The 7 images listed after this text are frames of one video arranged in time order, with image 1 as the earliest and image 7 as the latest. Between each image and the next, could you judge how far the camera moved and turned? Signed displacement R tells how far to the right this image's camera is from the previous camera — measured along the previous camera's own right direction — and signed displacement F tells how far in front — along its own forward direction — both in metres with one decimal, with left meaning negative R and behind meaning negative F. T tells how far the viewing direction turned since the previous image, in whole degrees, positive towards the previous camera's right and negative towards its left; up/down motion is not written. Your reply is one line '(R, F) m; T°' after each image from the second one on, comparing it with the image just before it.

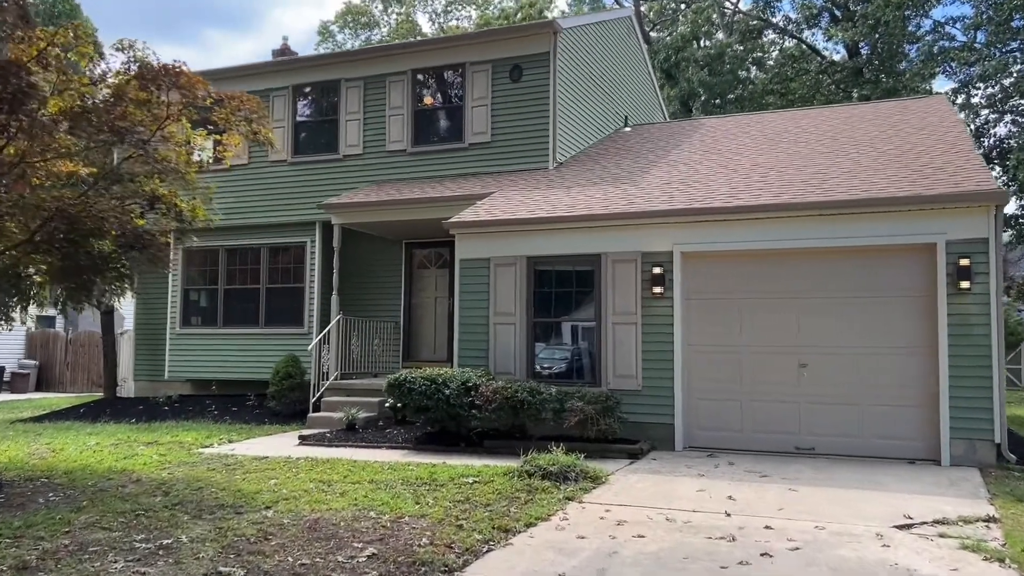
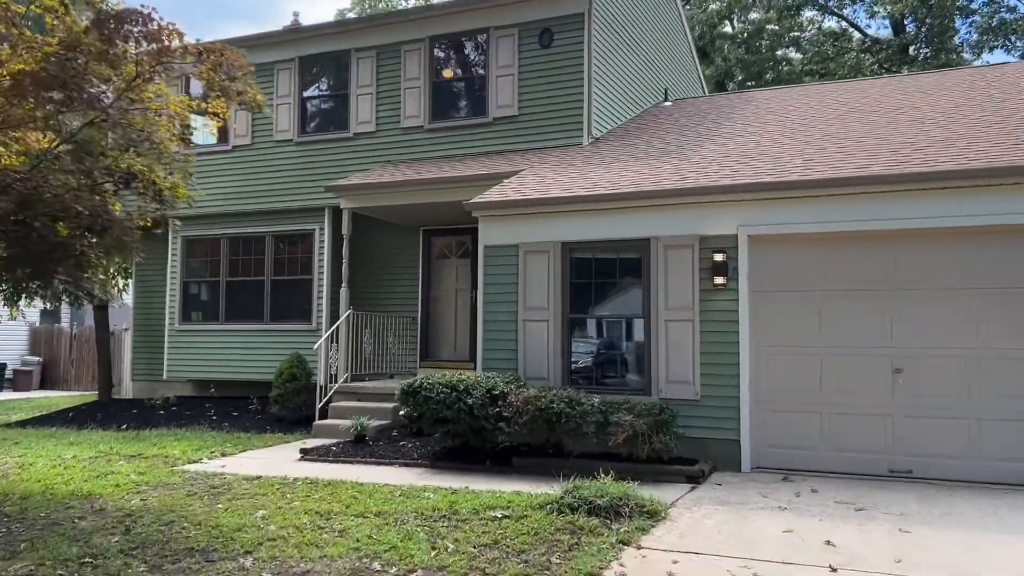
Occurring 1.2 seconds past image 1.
(-0.1, +1.4) m; -1°
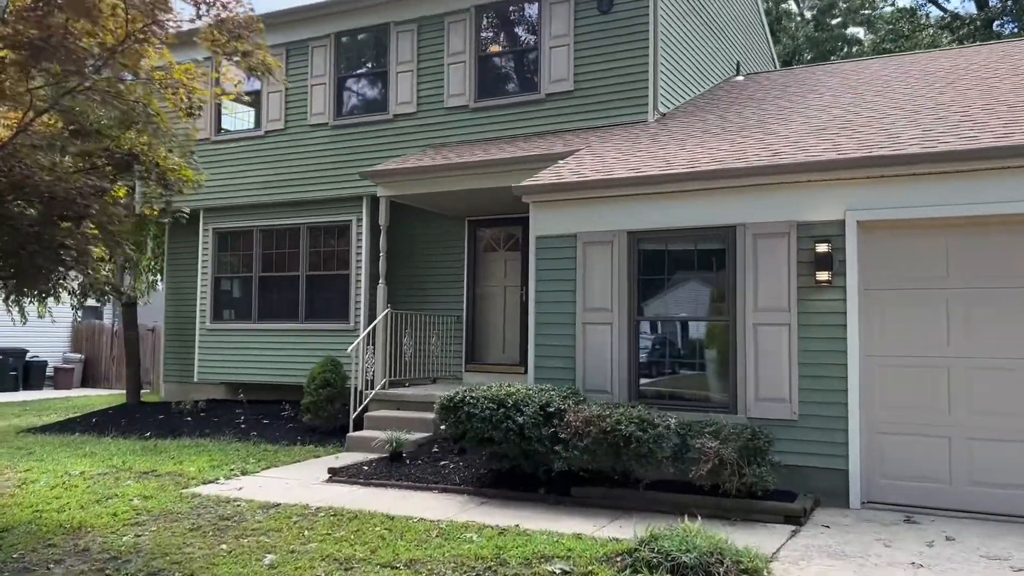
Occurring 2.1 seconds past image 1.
(-0.1, +1.2) m; -3°
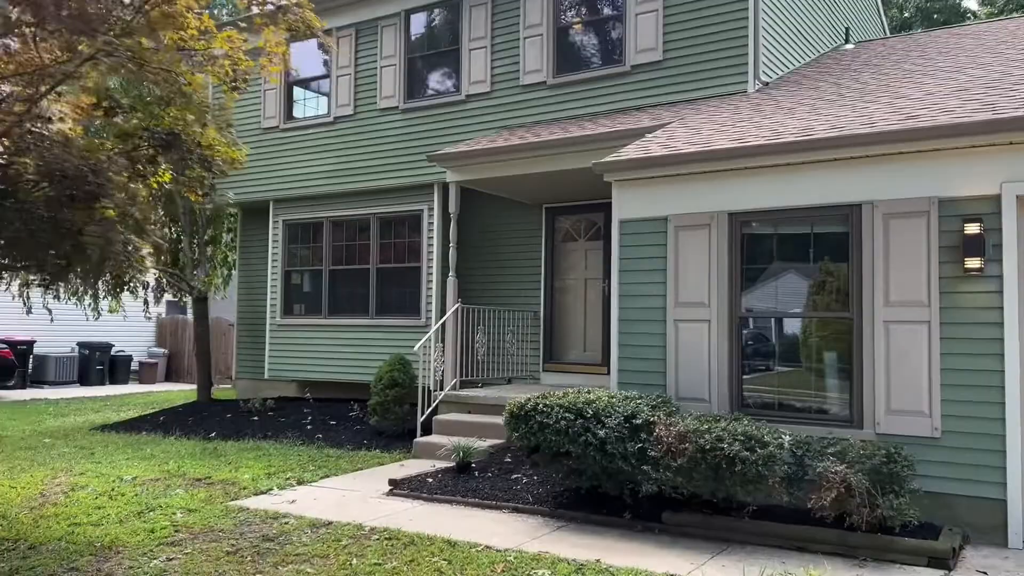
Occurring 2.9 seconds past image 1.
(0.0, +0.9) m; -6°
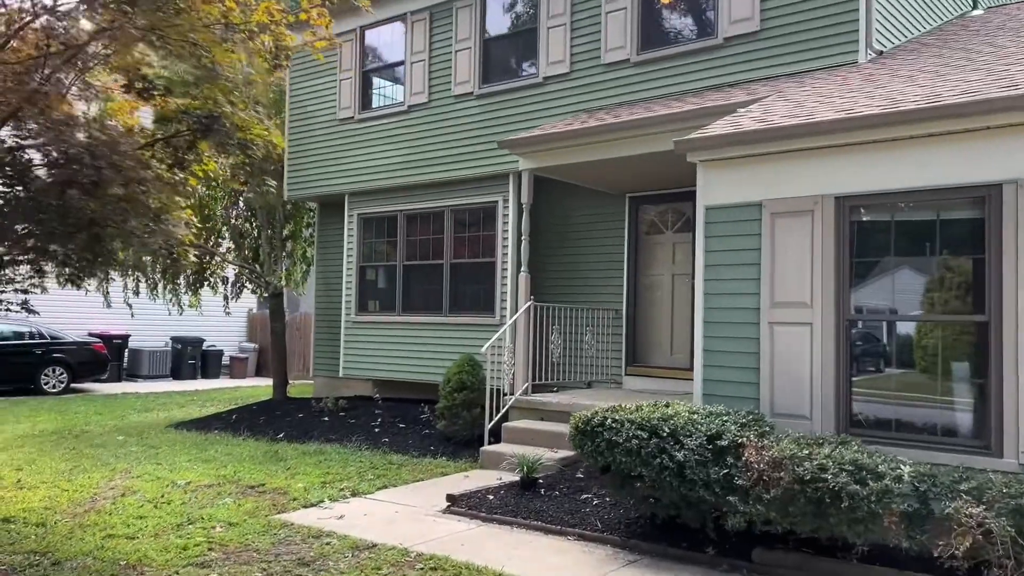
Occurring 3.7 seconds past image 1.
(+0.2, +0.7) m; -6°
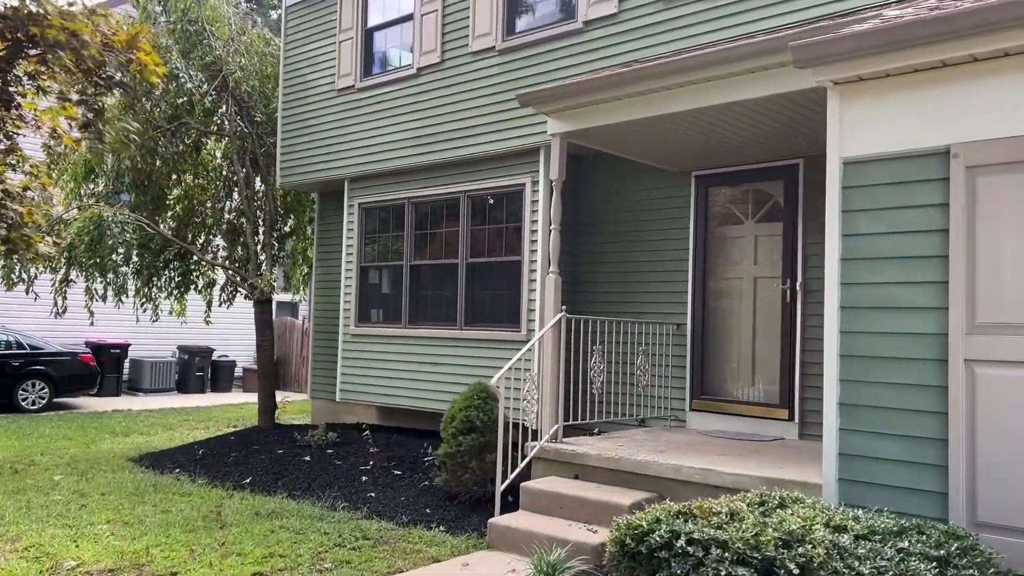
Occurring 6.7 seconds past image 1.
(+0.2, +2.3) m; -3°
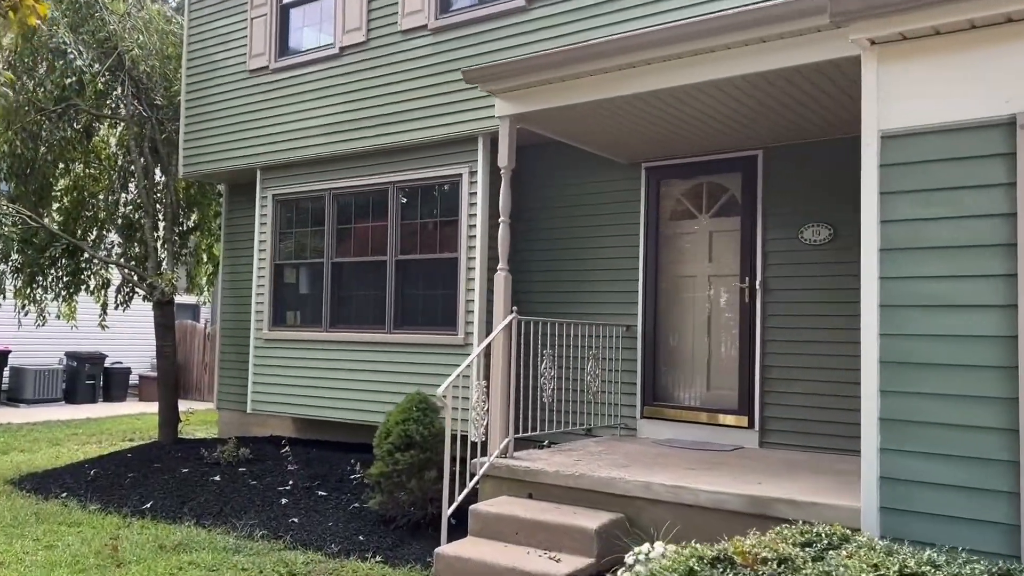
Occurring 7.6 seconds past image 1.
(-0.2, +0.6) m; +6°
